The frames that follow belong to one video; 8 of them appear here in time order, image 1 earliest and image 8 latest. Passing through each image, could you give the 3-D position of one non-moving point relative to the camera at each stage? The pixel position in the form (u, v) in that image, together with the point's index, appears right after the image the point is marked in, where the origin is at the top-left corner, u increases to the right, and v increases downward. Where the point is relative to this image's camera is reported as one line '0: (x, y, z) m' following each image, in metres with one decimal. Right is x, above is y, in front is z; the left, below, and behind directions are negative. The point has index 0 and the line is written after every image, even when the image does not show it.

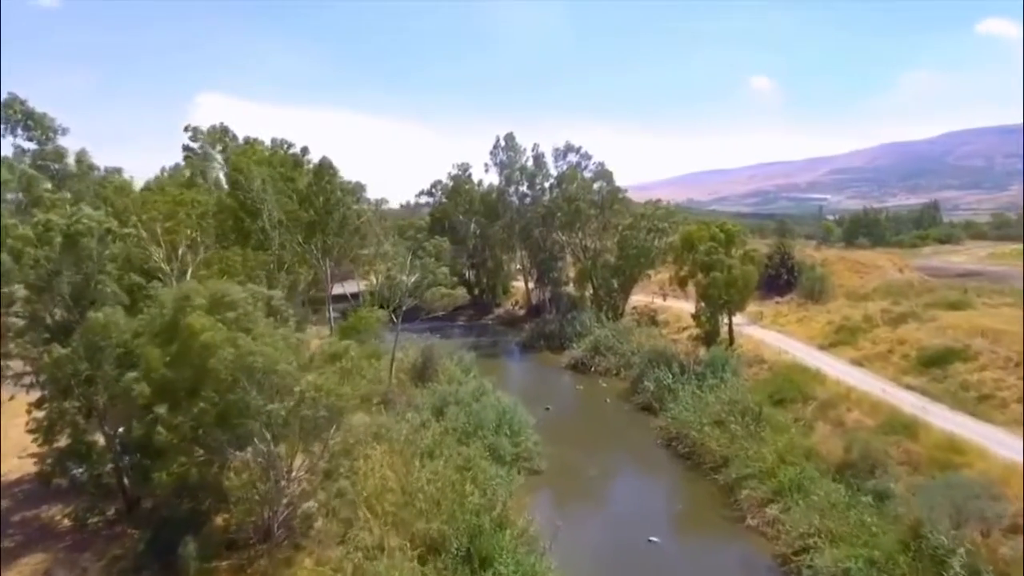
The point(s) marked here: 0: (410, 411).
0: (-3.1, -3.8, +19.3) m
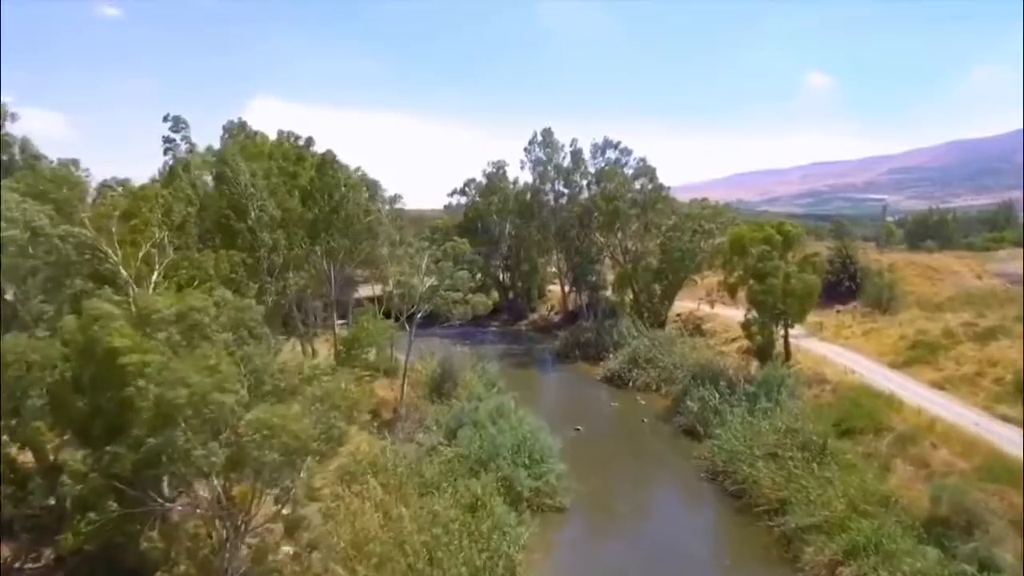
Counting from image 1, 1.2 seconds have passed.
0: (-2.5, -4.0, +17.3) m
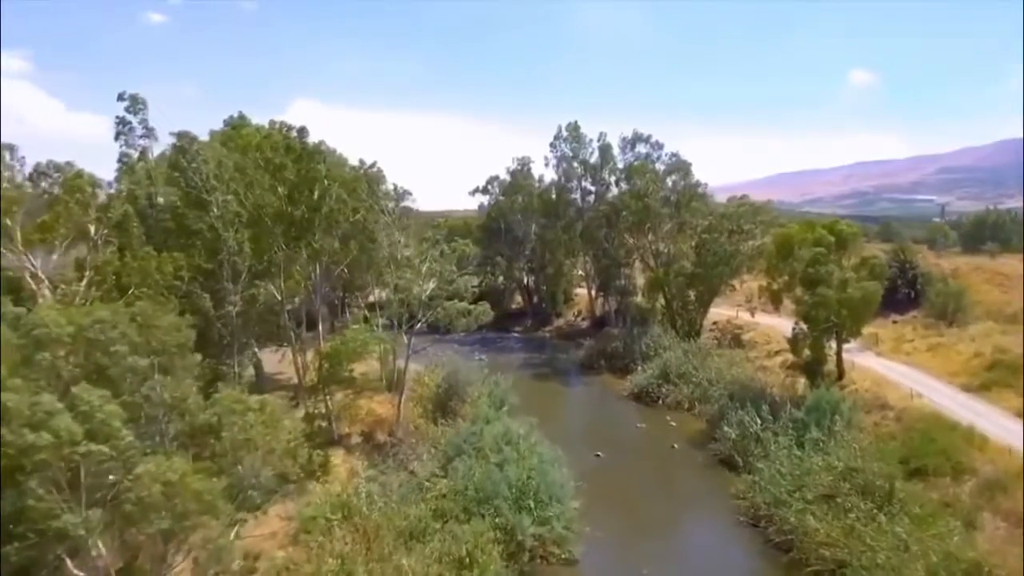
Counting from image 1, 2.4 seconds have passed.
0: (-2.3, -4.1, +15.2) m
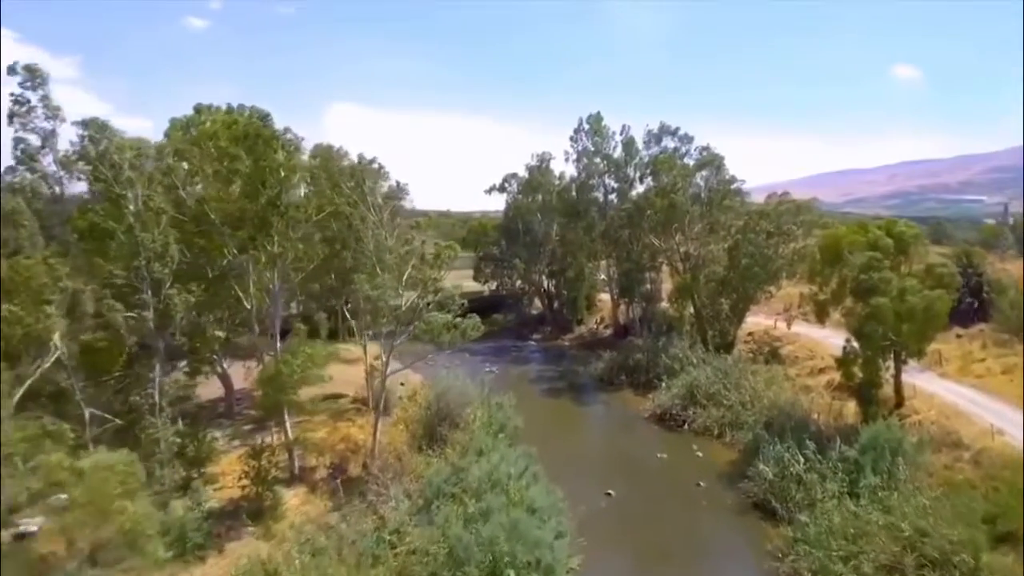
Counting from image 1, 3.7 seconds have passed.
0: (-2.6, -4.4, +12.9) m
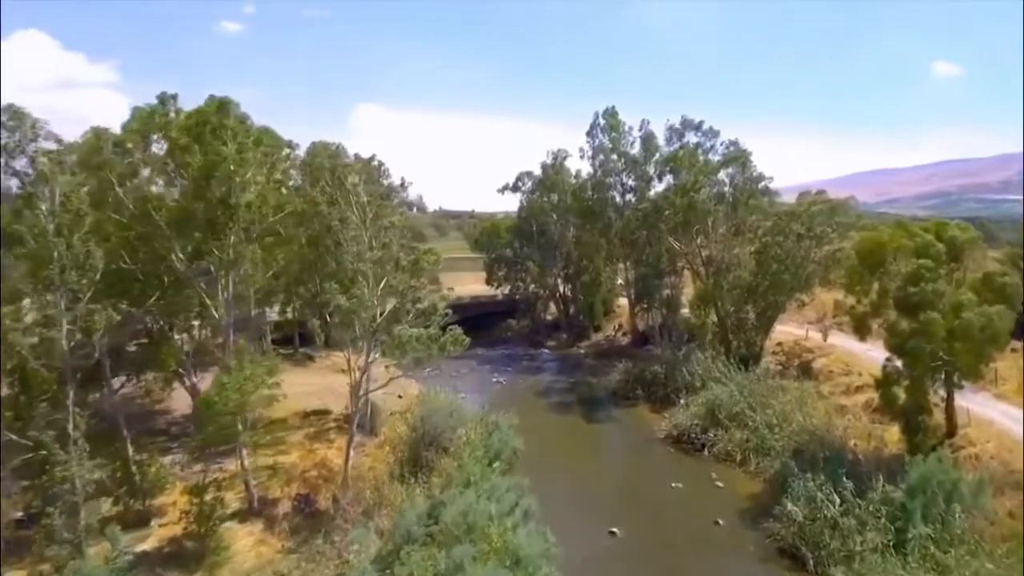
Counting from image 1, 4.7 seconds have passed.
0: (-2.8, -4.6, +11.2) m
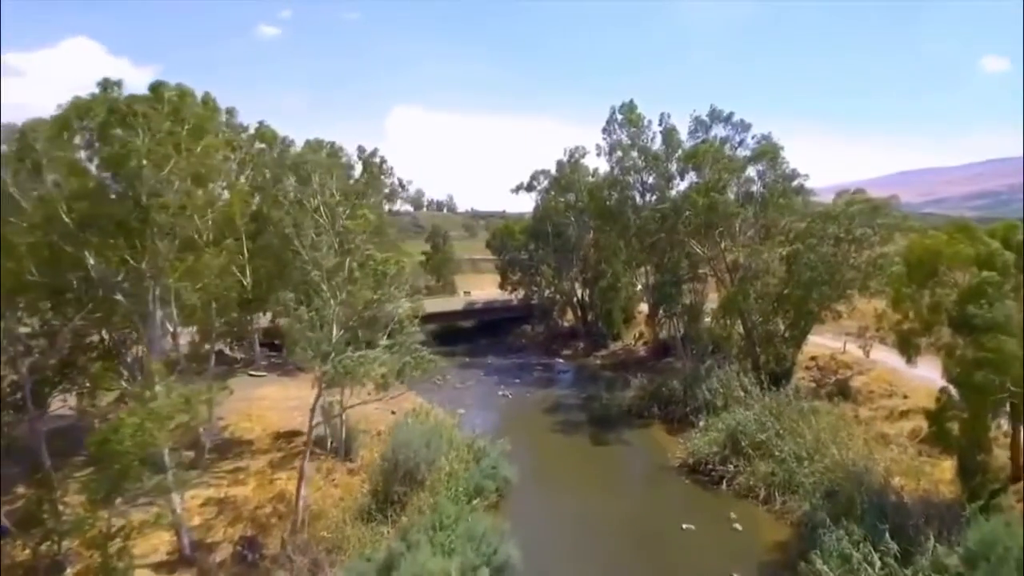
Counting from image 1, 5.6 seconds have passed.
0: (-3.4, -4.8, +9.5) m
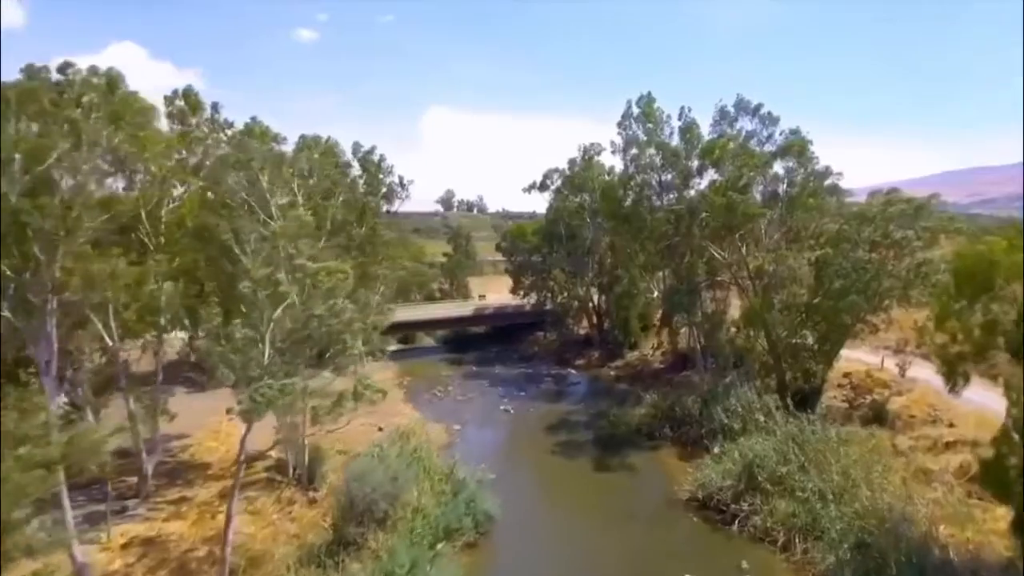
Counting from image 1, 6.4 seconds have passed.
0: (-4.0, -5.0, +8.0) m
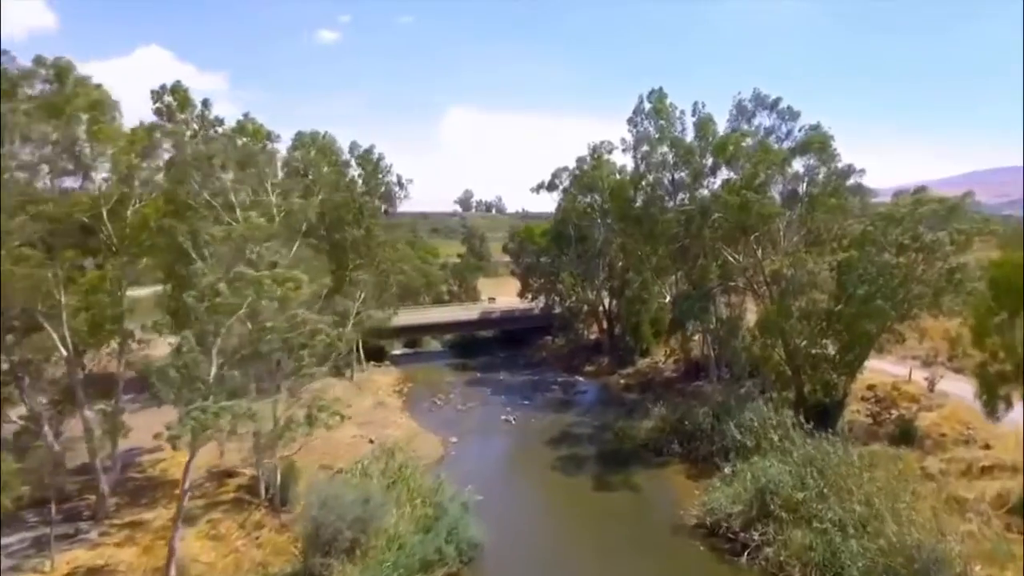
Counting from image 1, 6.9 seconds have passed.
0: (-4.5, -5.1, +7.0) m
